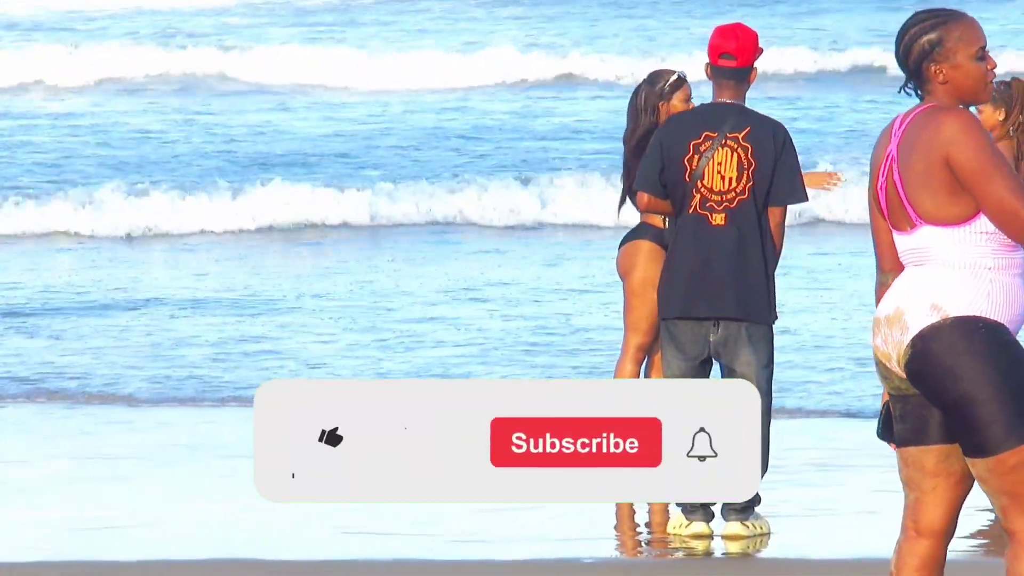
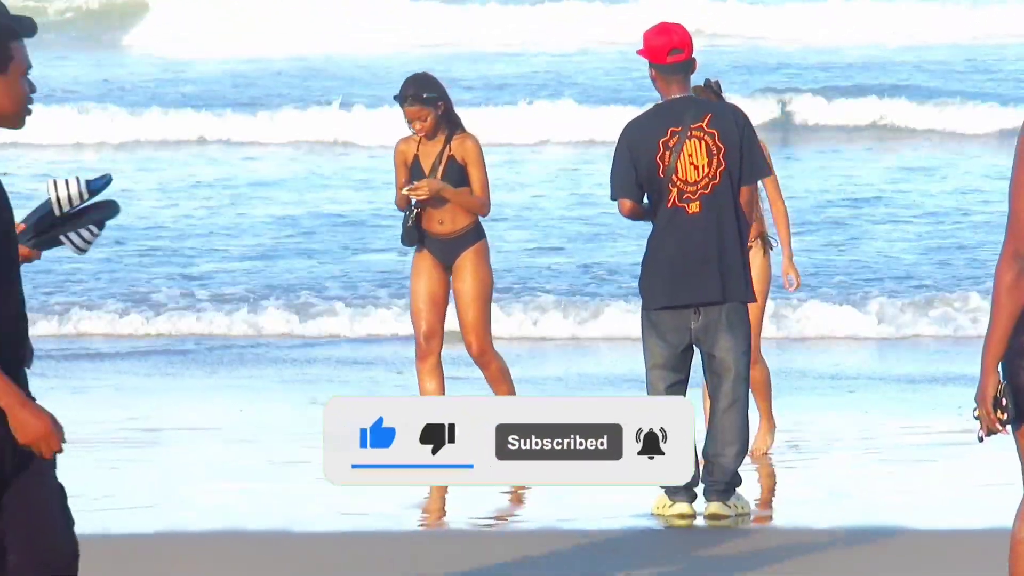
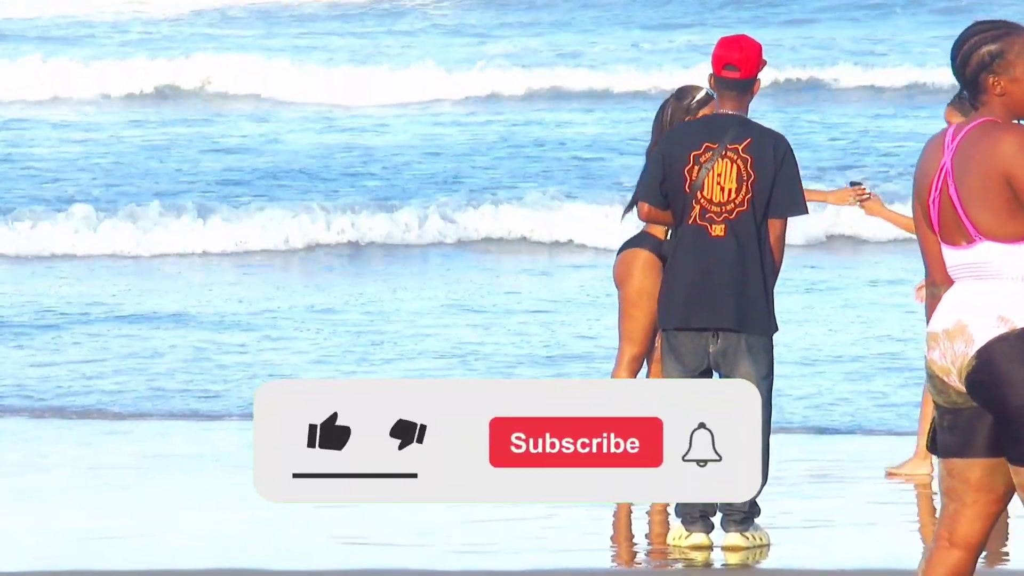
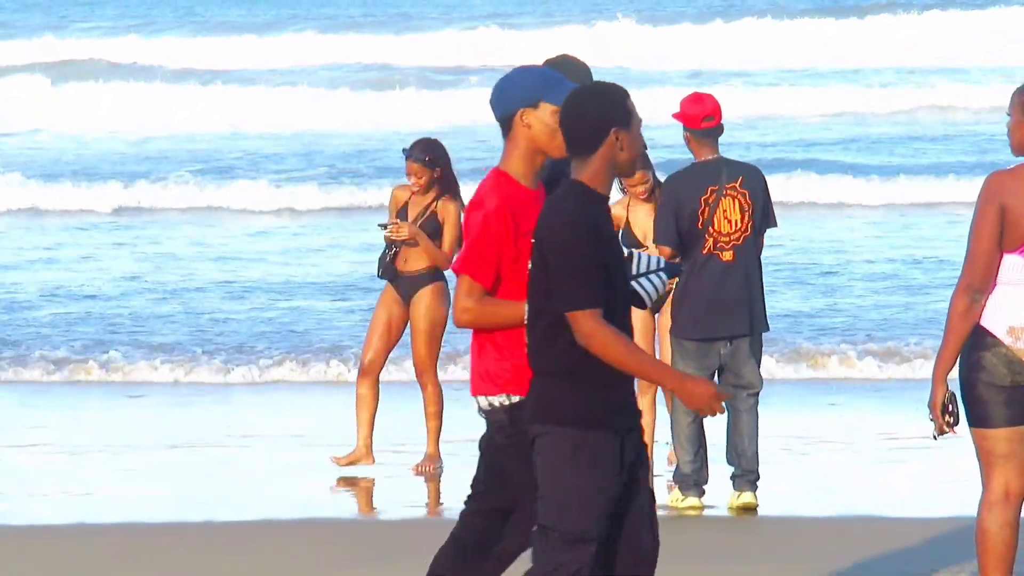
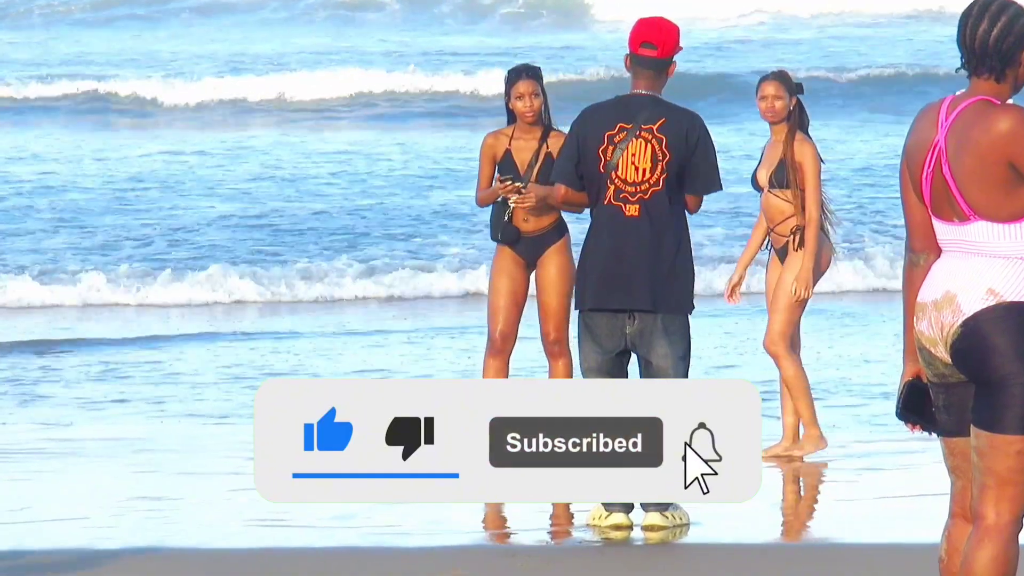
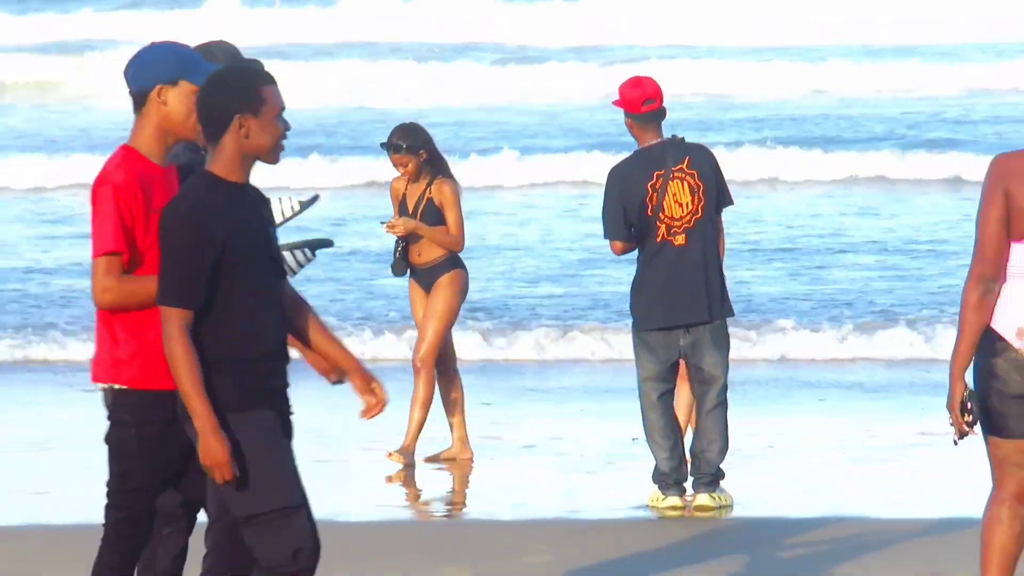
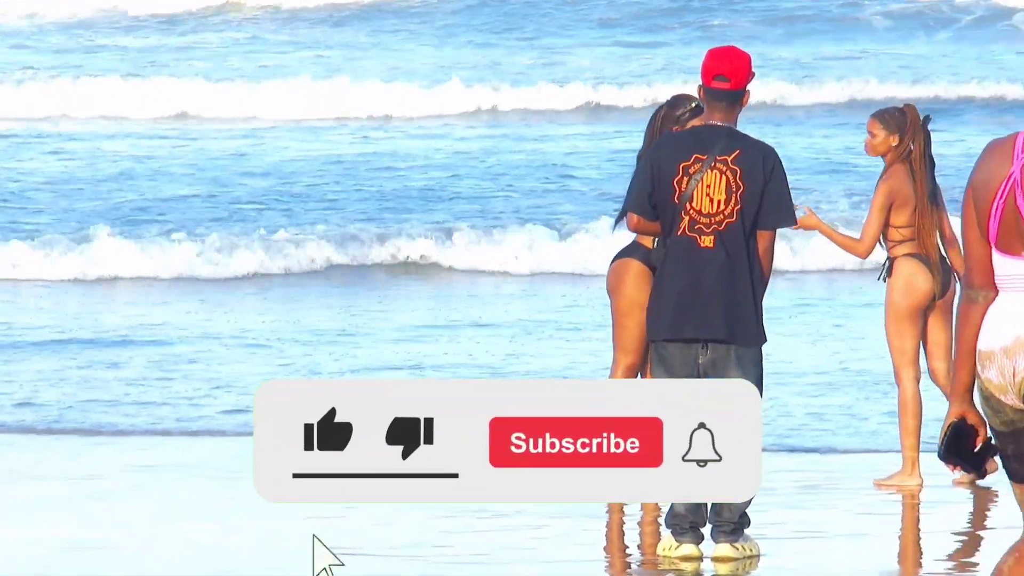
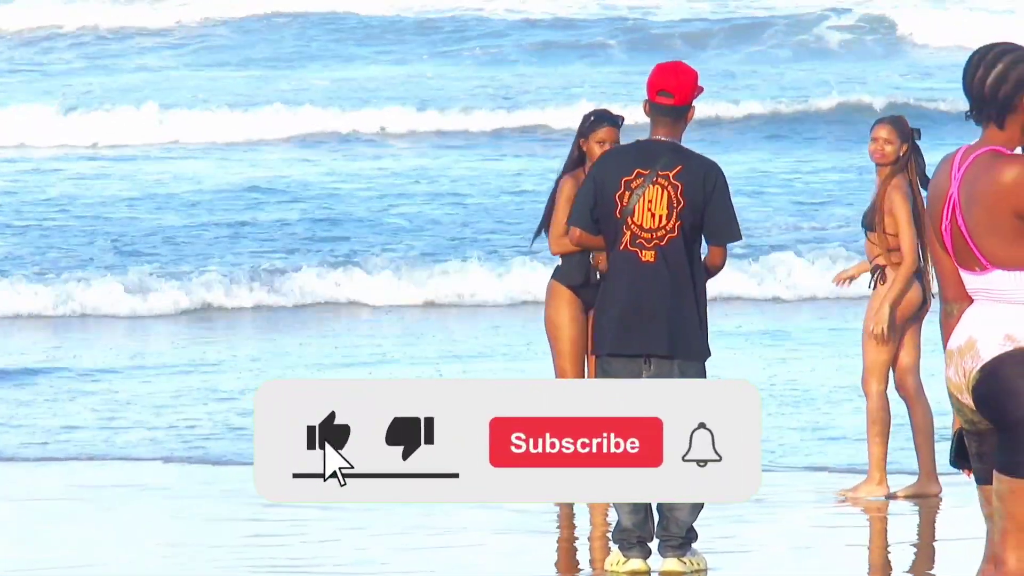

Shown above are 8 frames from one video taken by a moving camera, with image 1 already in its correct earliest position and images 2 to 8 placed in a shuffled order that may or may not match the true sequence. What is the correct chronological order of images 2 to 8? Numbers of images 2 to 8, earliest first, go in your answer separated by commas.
3, 7, 8, 5, 2, 6, 4
